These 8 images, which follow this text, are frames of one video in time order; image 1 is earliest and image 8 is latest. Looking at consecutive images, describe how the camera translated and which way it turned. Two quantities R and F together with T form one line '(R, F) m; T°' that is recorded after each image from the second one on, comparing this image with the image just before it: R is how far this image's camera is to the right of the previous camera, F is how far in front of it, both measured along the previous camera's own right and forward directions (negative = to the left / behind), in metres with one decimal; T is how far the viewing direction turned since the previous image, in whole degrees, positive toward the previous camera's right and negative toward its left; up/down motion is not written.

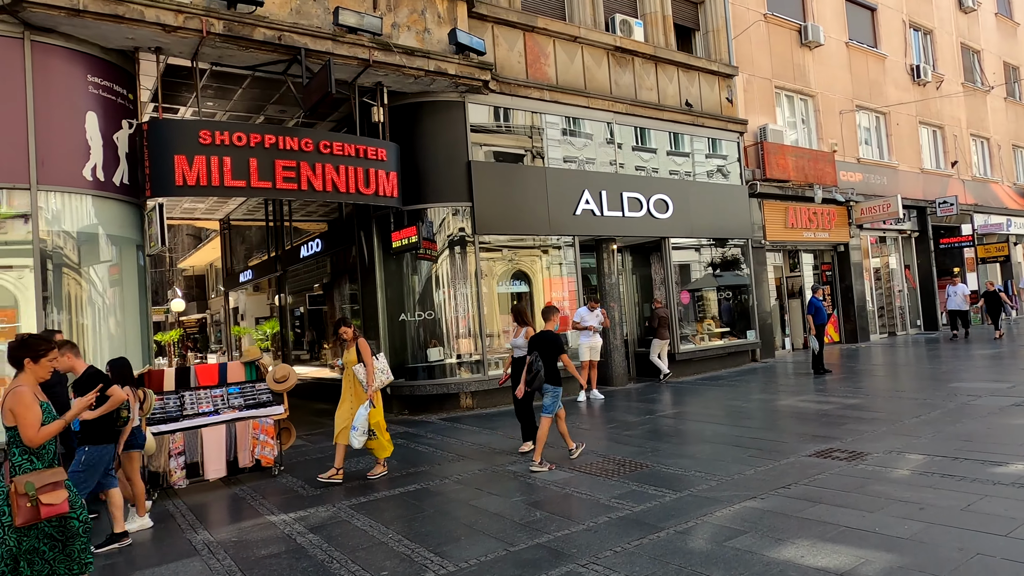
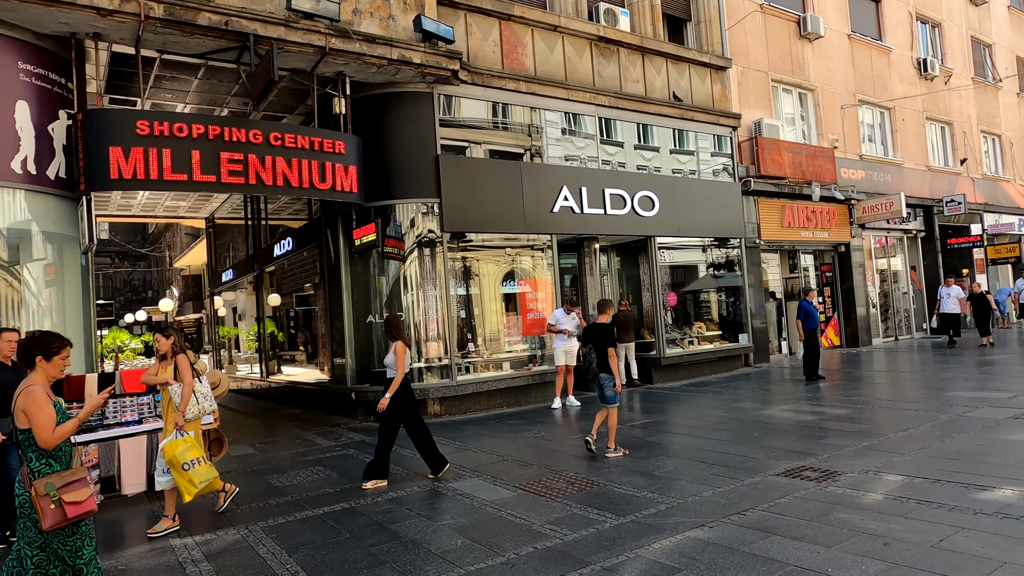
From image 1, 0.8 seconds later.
(+0.6, +0.5) m; -1°
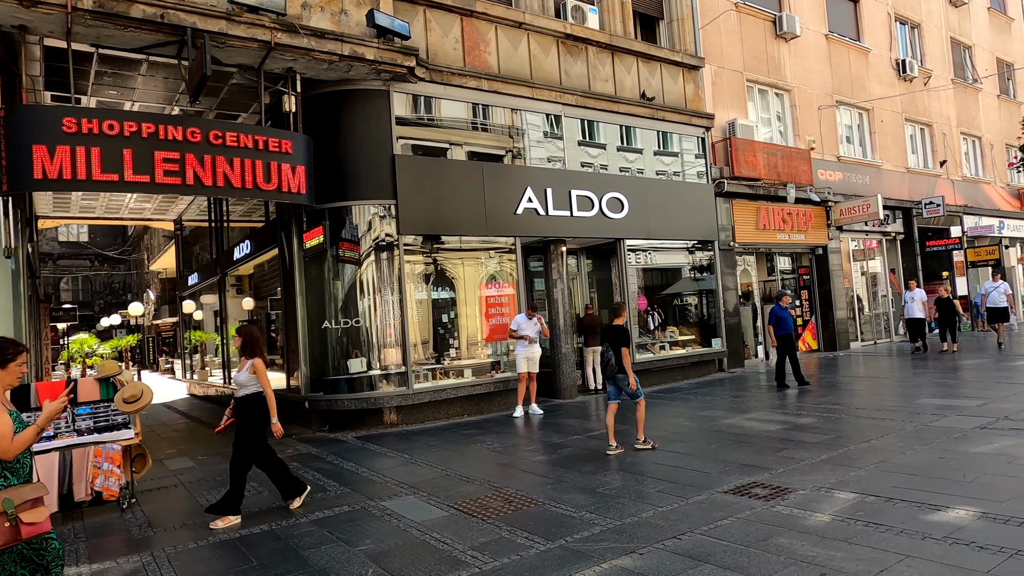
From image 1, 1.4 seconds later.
(+0.5, +0.3) m; +1°
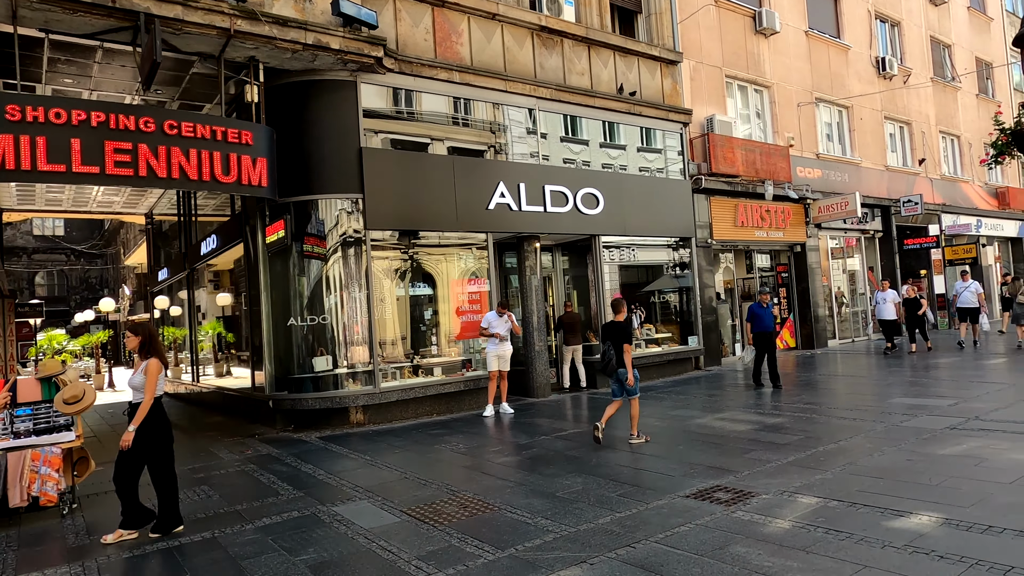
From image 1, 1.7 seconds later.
(+0.2, +0.2) m; +1°
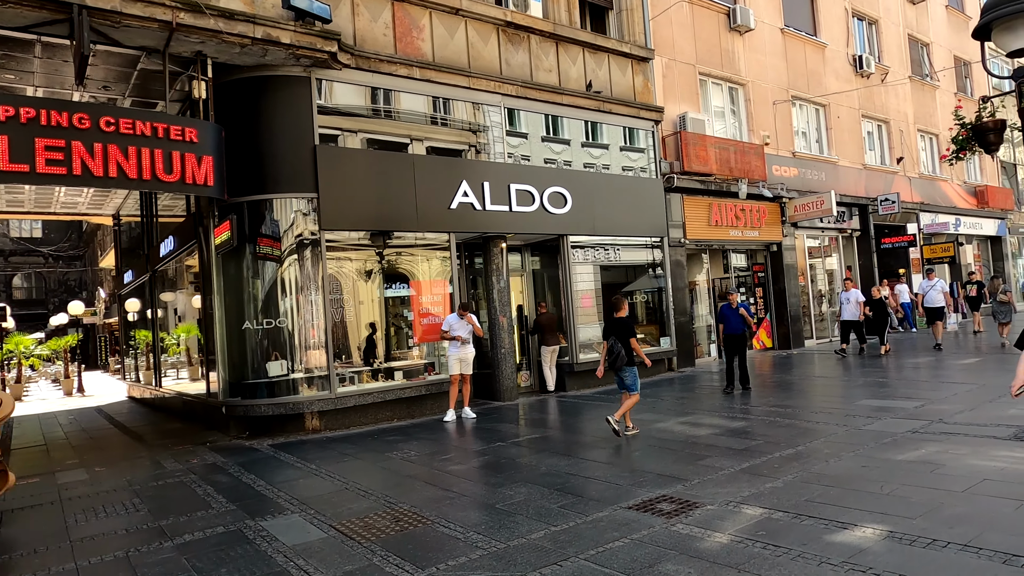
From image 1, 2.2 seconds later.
(+0.4, +0.2) m; +1°
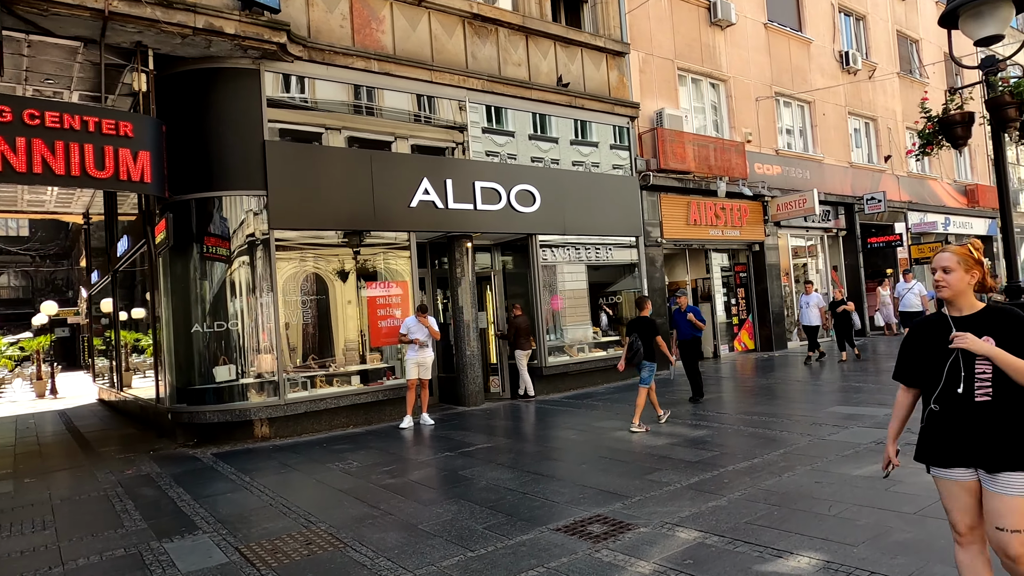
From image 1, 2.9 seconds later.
(+0.5, +0.4) m; 0°
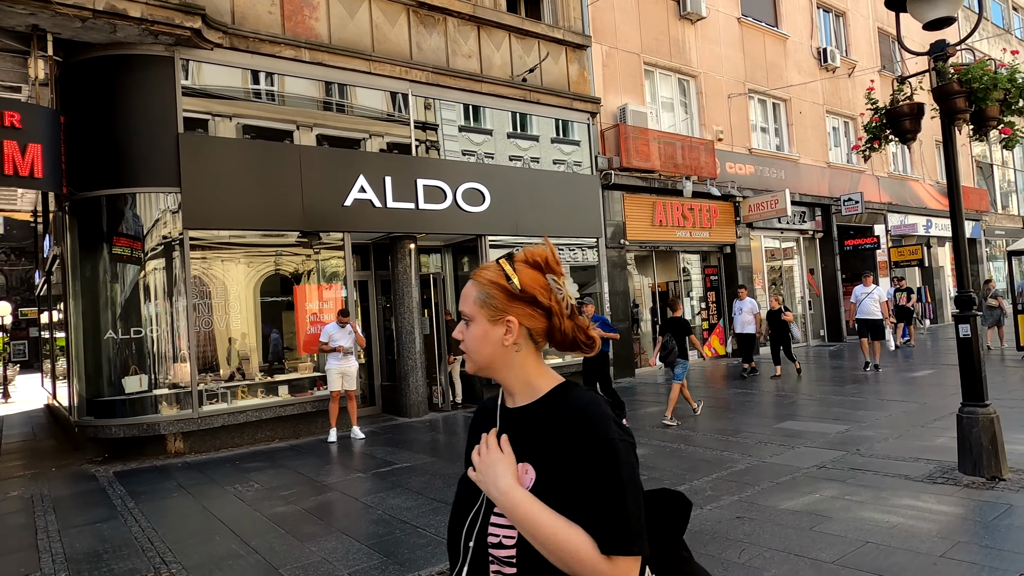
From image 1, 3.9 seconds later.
(+0.7, +0.6) m; 0°
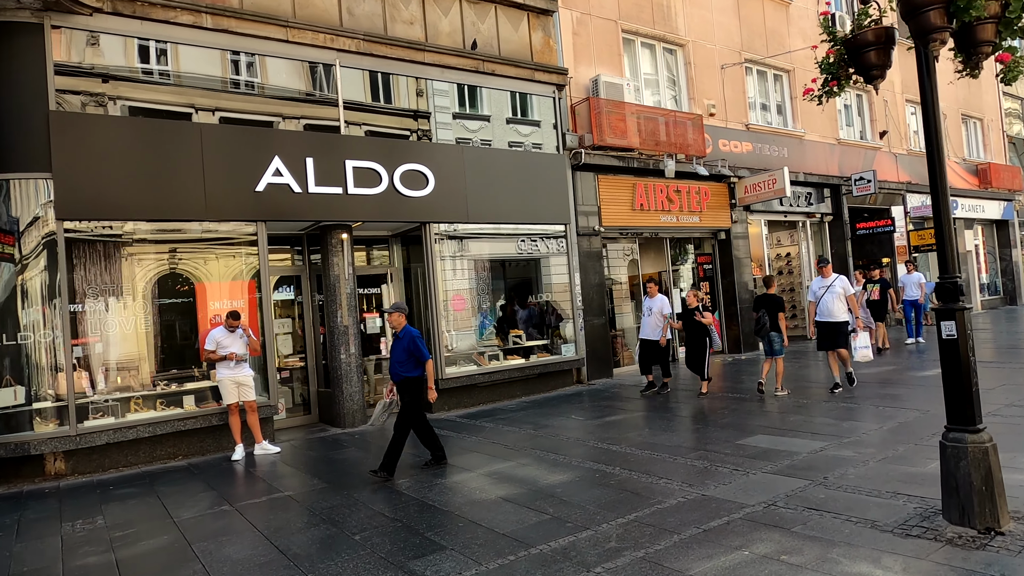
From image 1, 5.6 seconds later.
(+1.1, +1.2) m; -2°
